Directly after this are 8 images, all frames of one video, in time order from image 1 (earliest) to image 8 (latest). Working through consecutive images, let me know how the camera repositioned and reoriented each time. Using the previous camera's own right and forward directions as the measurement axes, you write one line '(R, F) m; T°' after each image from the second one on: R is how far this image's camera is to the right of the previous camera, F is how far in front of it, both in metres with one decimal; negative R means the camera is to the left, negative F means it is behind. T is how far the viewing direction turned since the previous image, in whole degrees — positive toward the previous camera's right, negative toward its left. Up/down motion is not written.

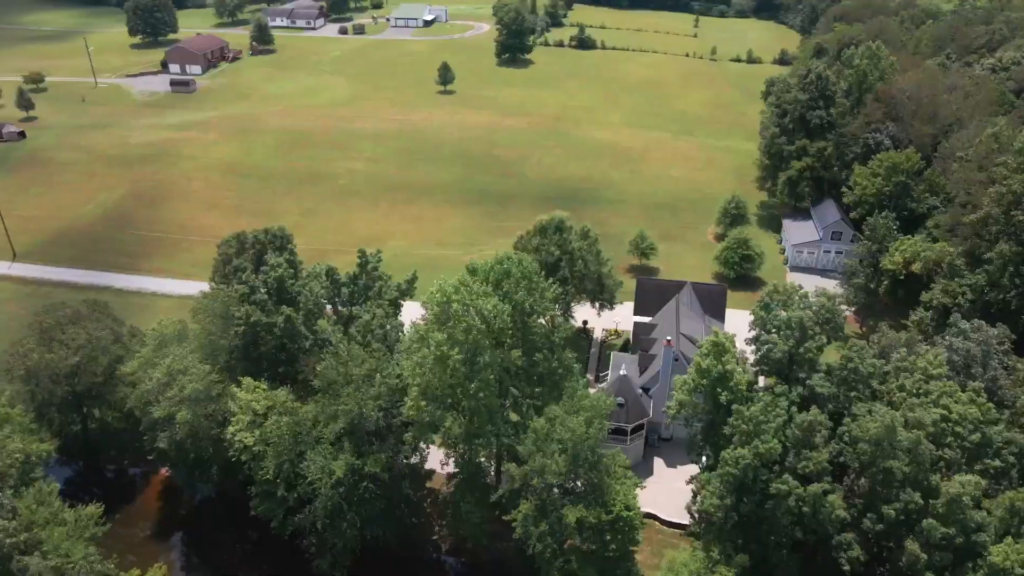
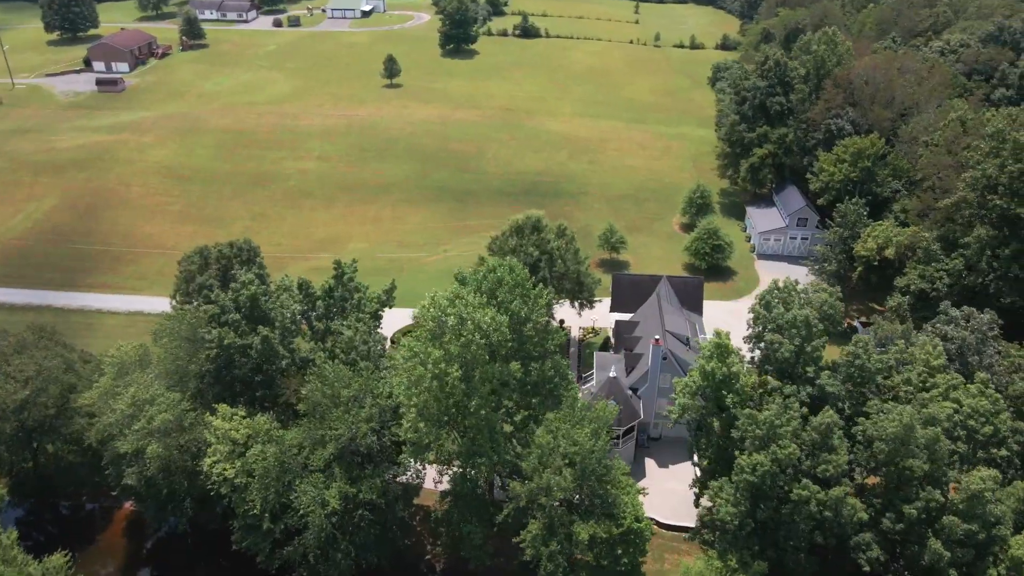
(-2.4, +1.8) m; +5°
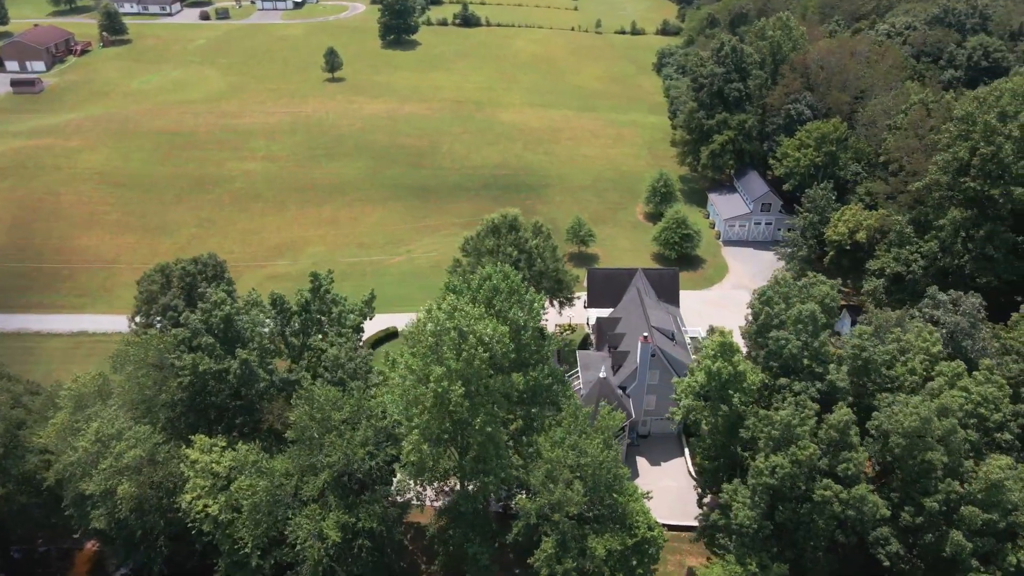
(-2.6, +1.7) m; +5°
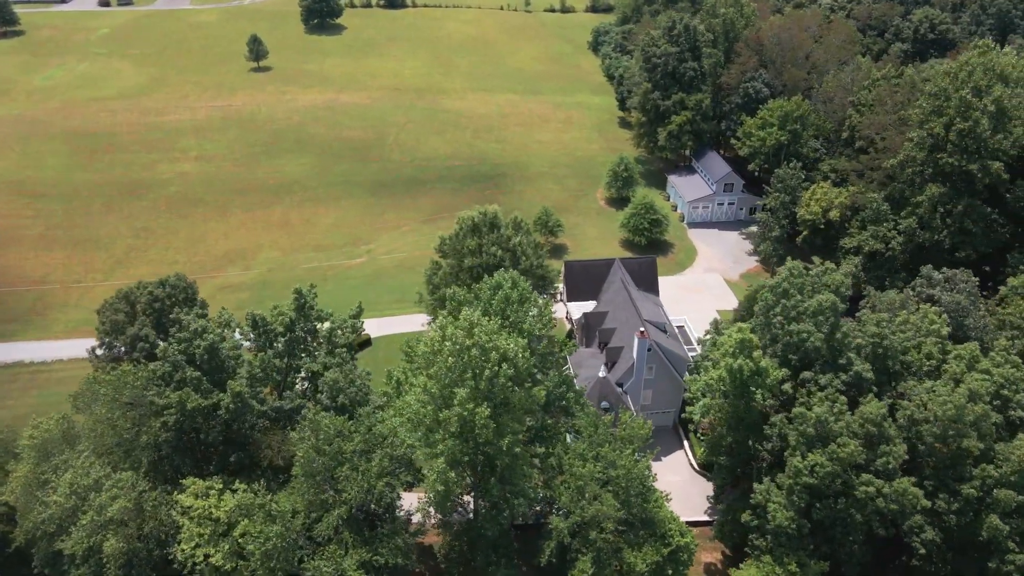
(-3.7, +2.1) m; +6°
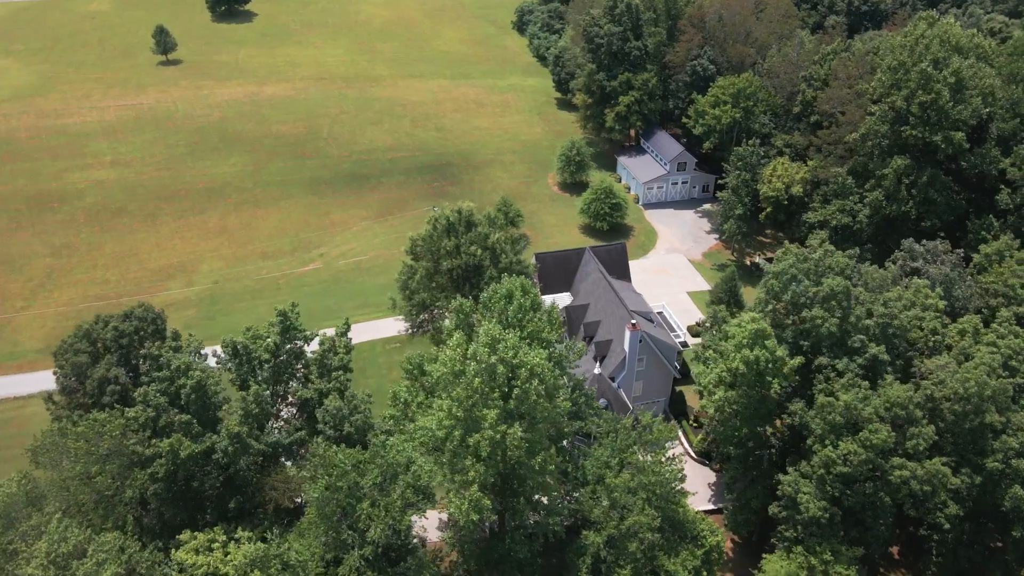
(-3.8, +2.0) m; +6°
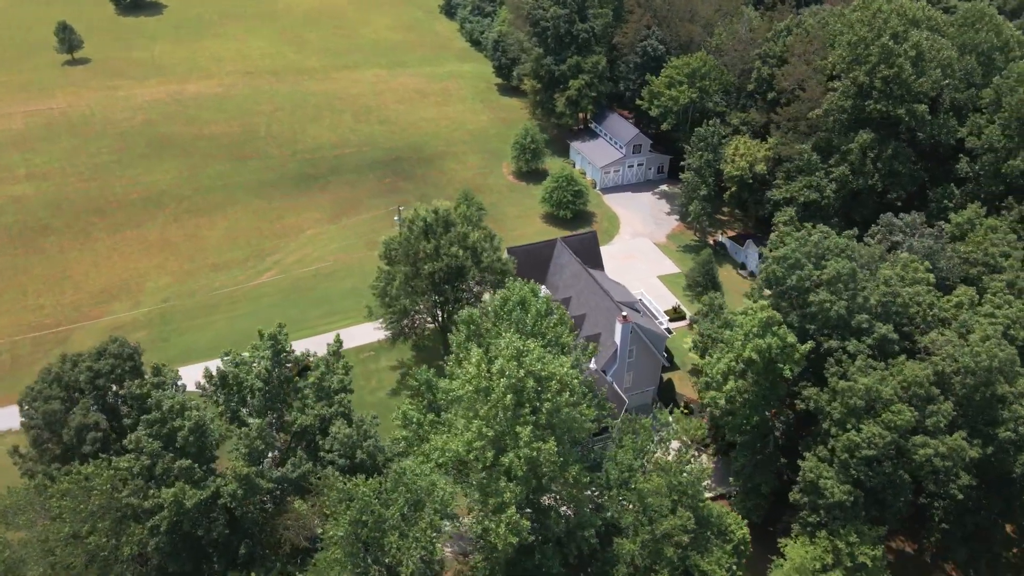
(-3.3, +1.6) m; +6°
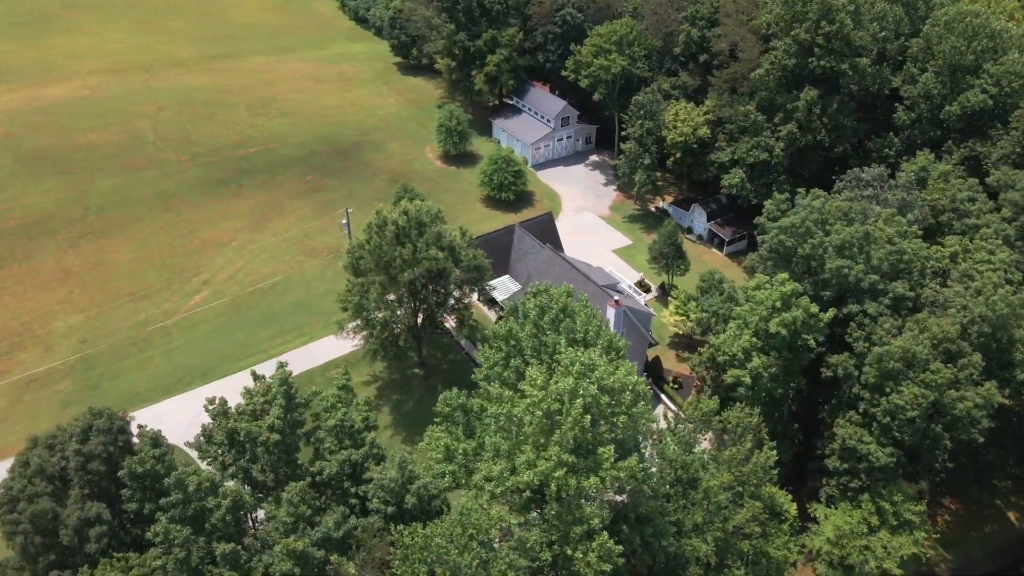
(-5.6, +2.8) m; +9°
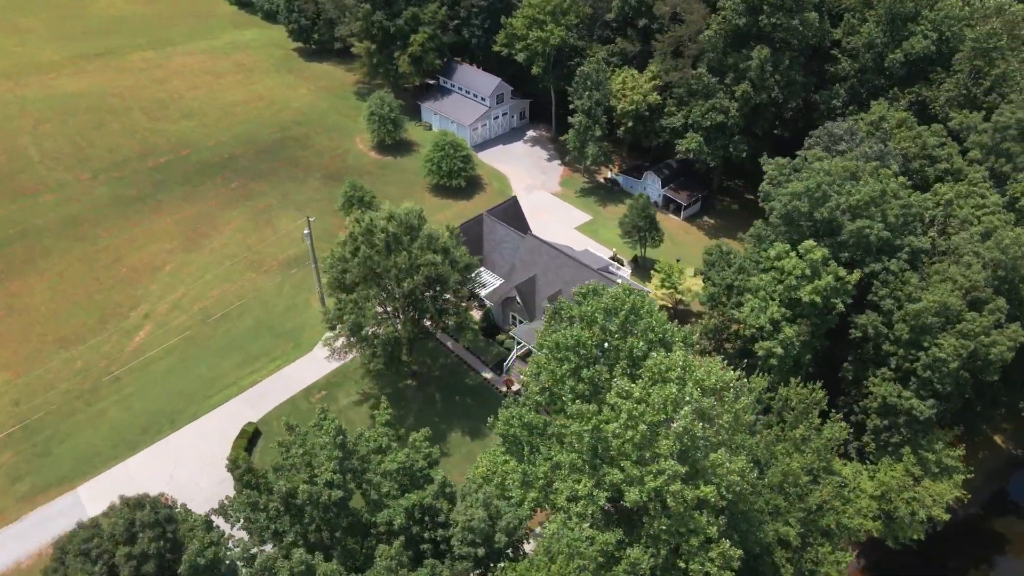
(-5.7, +2.6) m; +9°
